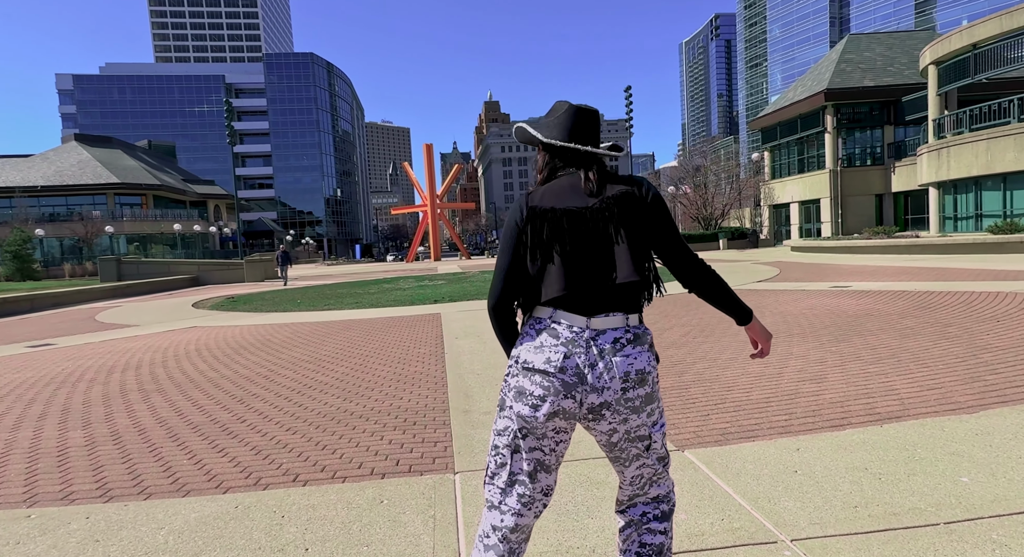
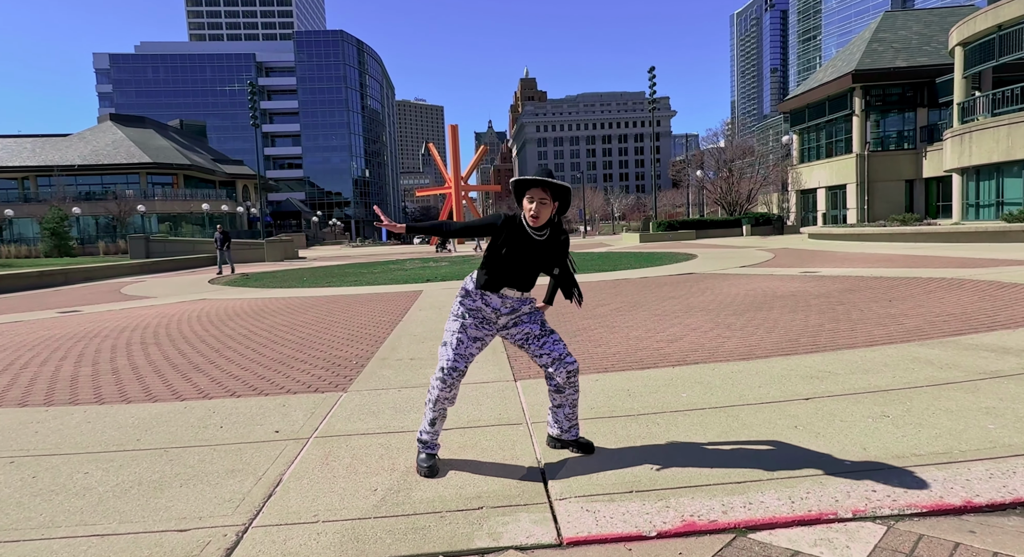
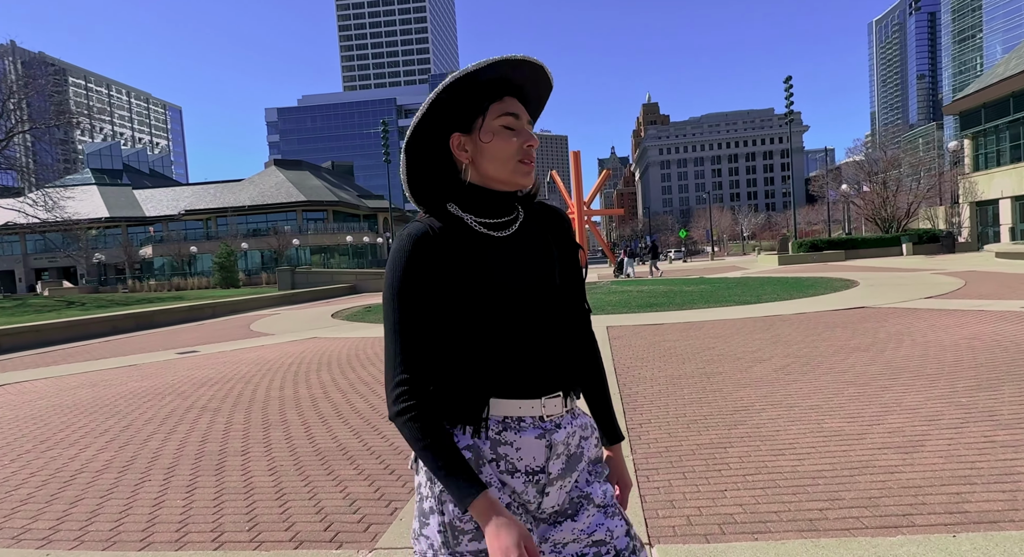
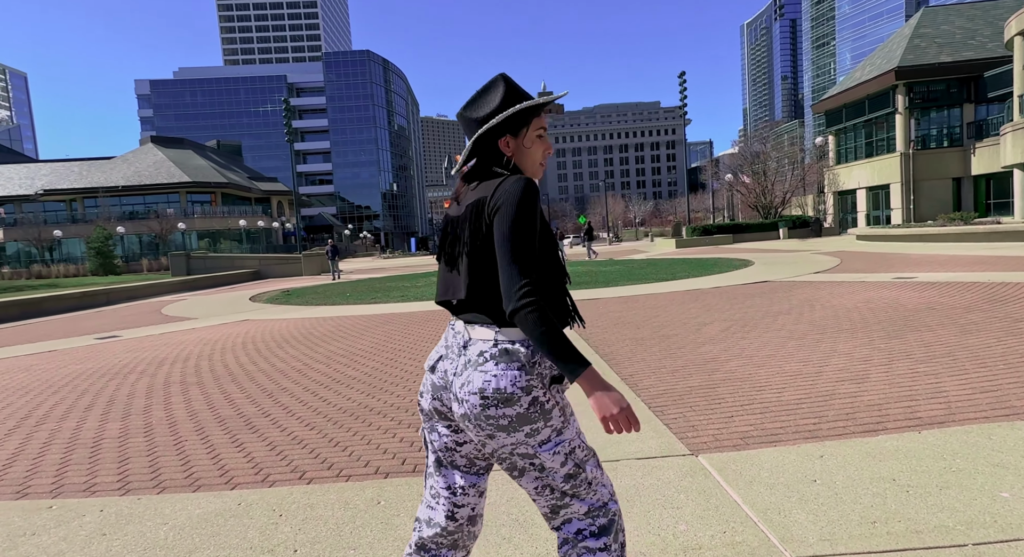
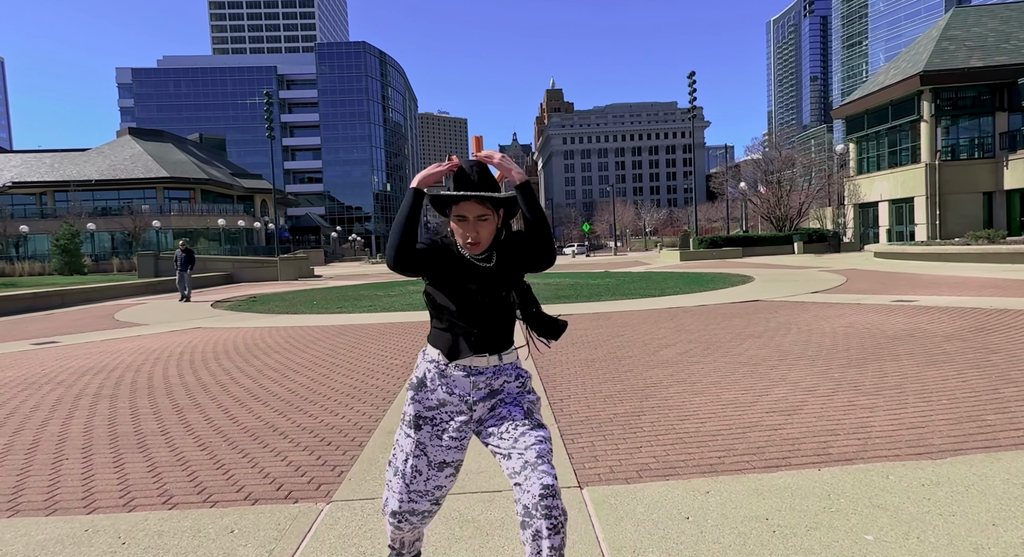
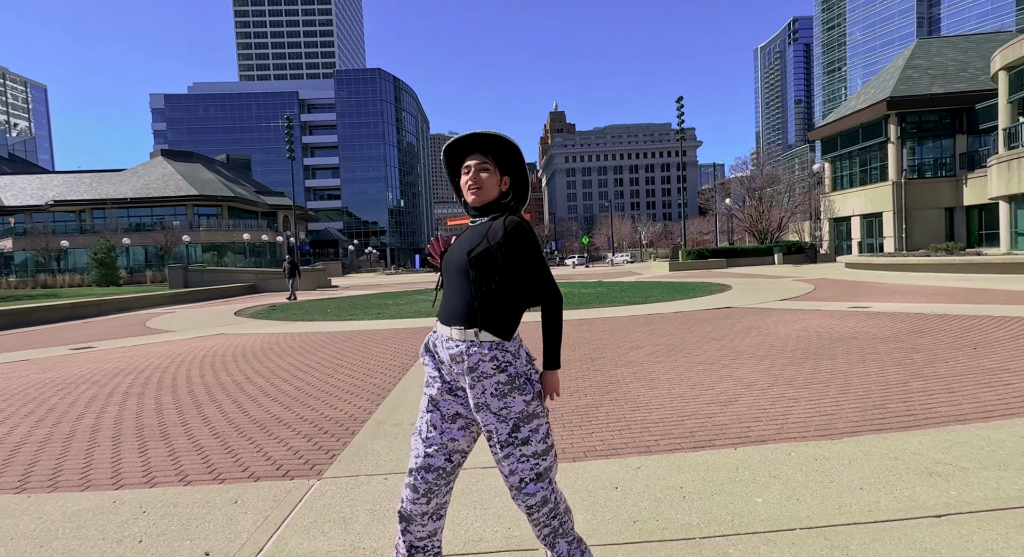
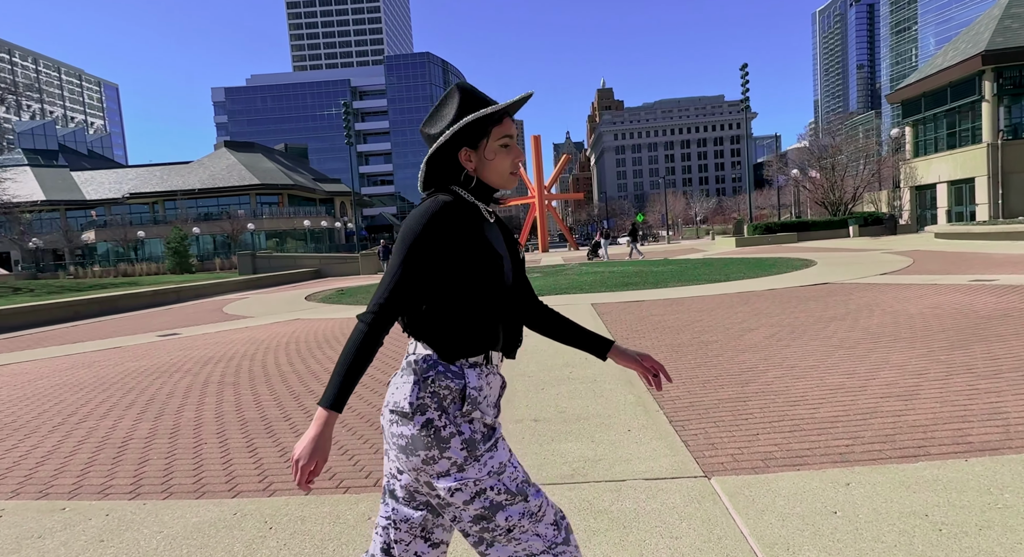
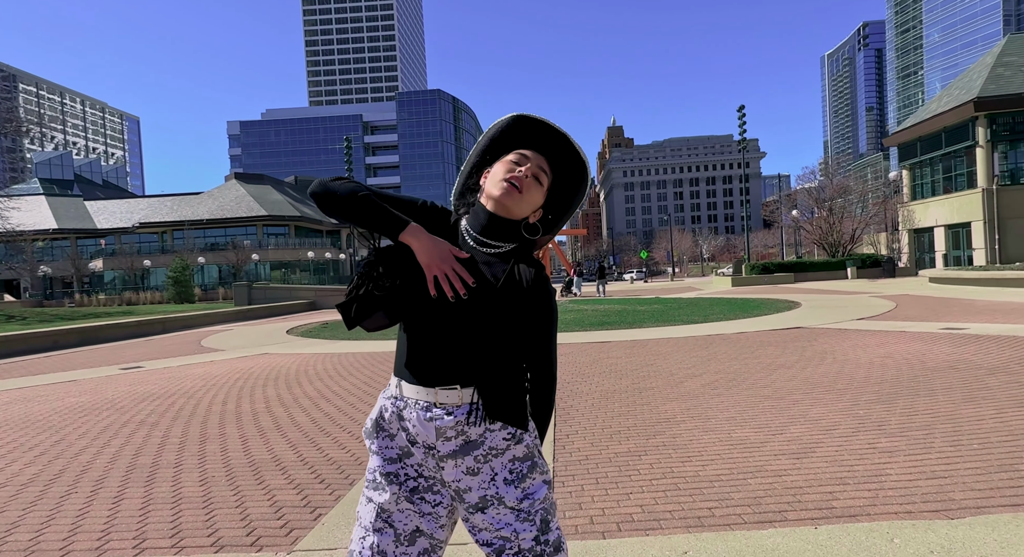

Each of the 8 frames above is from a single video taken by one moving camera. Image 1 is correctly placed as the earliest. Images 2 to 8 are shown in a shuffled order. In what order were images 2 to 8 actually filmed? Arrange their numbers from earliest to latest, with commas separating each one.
4, 7, 3, 8, 6, 2, 5
